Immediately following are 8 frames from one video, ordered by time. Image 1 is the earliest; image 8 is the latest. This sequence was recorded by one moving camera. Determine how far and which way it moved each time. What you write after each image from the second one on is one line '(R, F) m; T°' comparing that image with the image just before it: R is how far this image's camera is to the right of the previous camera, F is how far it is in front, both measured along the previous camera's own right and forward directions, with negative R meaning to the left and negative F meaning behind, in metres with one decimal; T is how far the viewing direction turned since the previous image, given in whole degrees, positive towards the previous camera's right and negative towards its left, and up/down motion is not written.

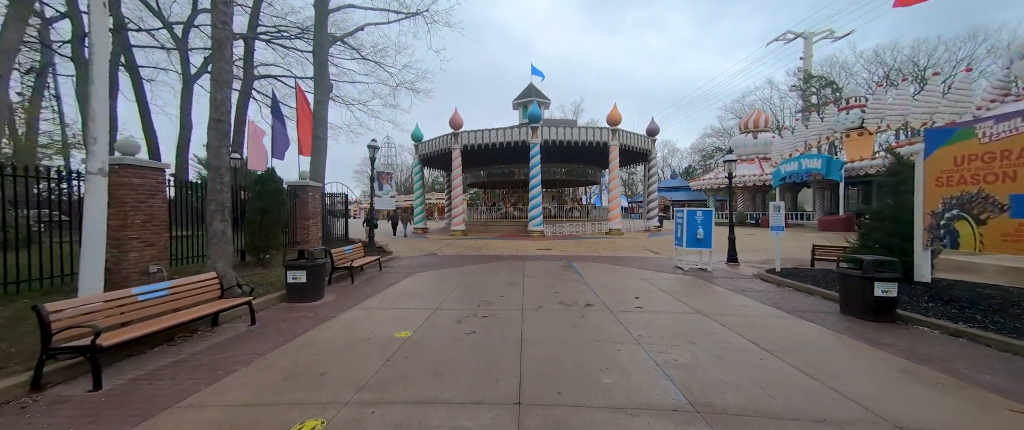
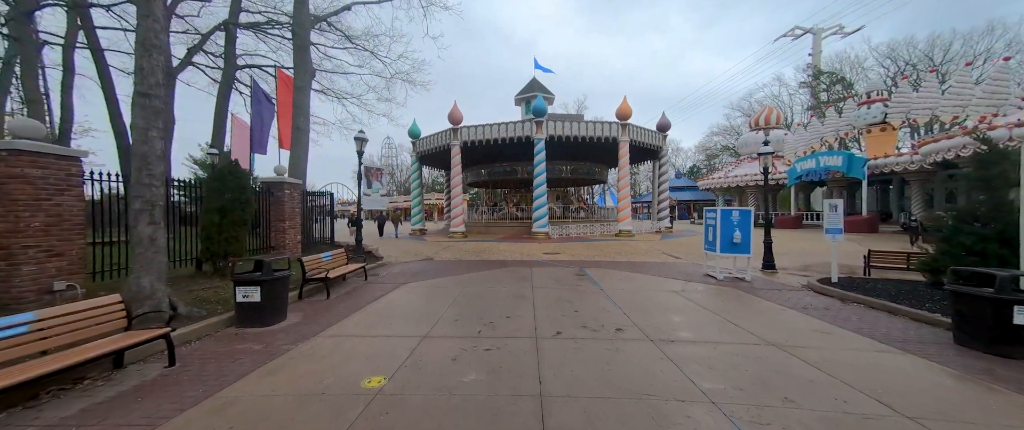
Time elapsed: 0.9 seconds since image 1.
(-0.1, +1.3) m; 0°
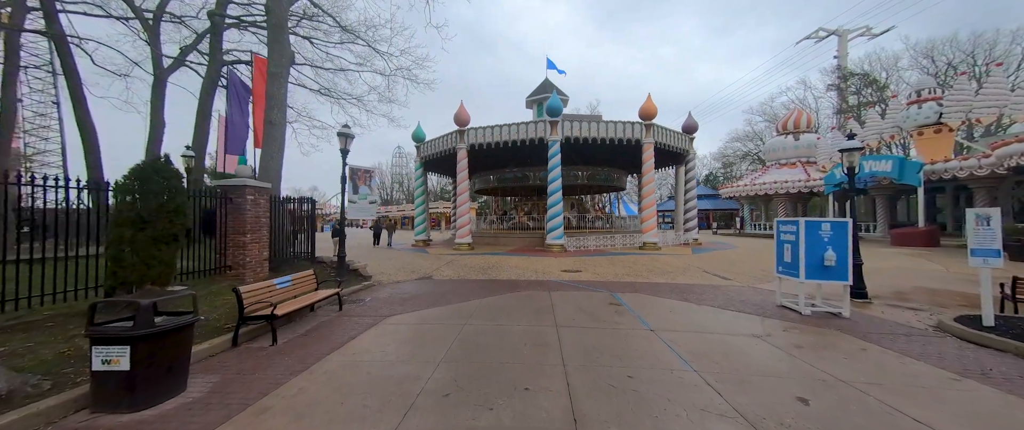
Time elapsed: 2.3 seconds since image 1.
(-0.1, +1.9) m; -2°
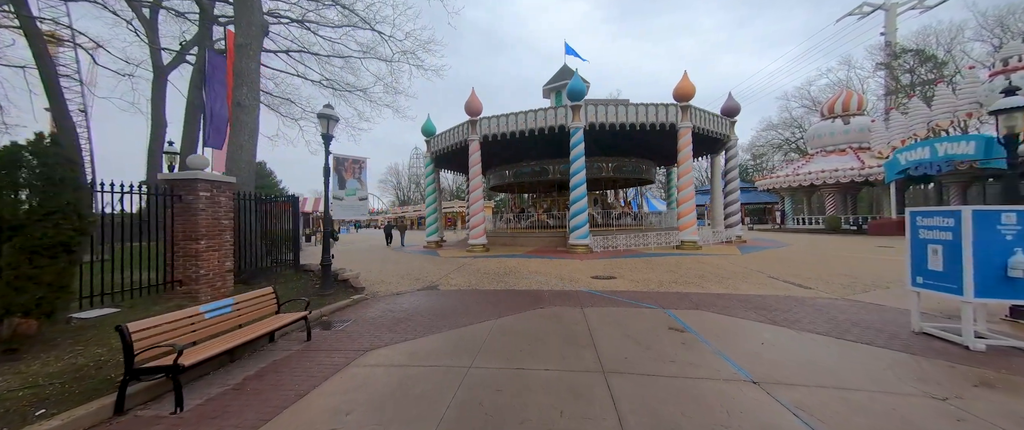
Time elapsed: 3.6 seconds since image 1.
(-0.1, +1.8) m; -3°
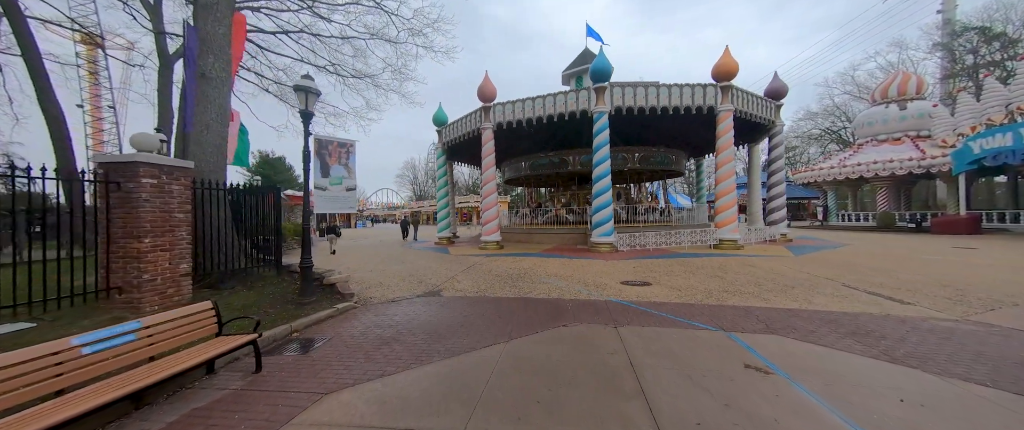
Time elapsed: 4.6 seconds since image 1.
(0.0, +1.4) m; -3°
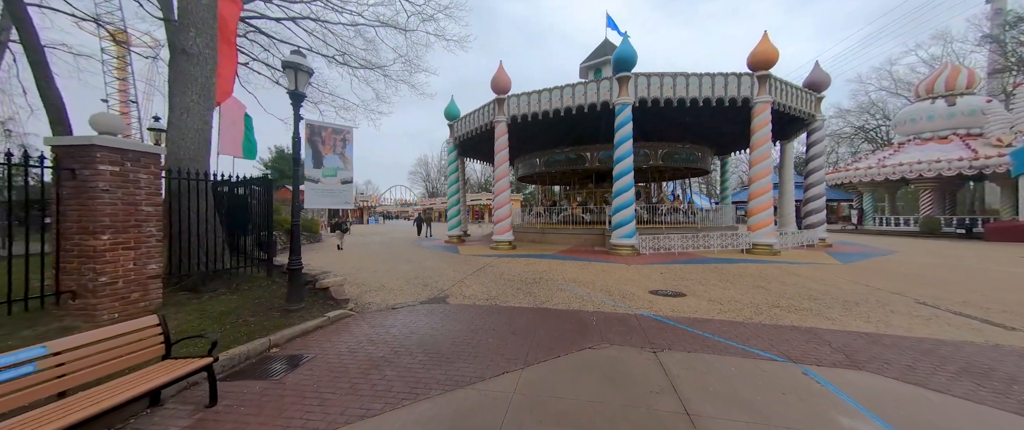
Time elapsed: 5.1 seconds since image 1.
(-0.1, +0.8) m; -2°
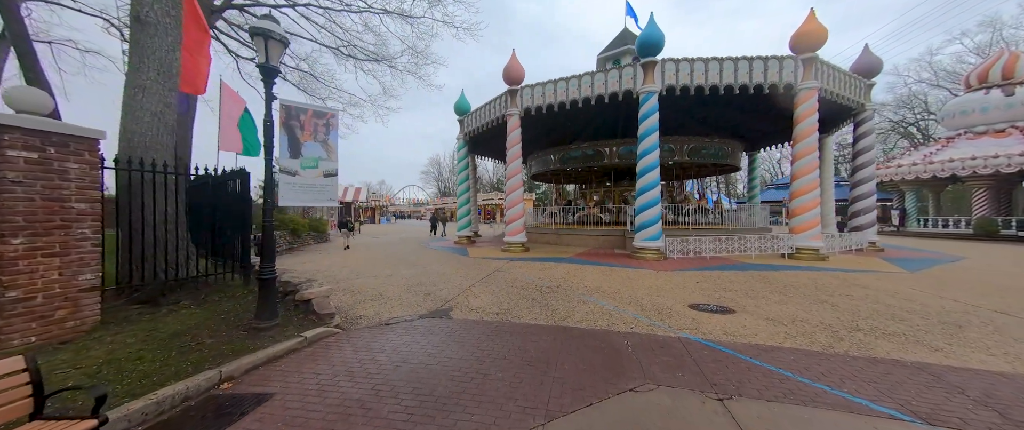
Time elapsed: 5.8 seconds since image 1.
(0.0, +1.0) m; -2°
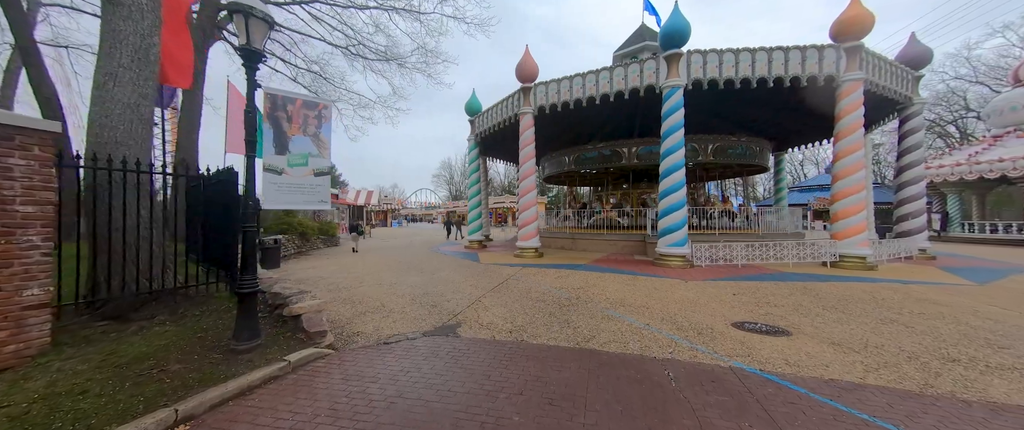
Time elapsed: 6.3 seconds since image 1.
(-0.1, +0.7) m; -2°
